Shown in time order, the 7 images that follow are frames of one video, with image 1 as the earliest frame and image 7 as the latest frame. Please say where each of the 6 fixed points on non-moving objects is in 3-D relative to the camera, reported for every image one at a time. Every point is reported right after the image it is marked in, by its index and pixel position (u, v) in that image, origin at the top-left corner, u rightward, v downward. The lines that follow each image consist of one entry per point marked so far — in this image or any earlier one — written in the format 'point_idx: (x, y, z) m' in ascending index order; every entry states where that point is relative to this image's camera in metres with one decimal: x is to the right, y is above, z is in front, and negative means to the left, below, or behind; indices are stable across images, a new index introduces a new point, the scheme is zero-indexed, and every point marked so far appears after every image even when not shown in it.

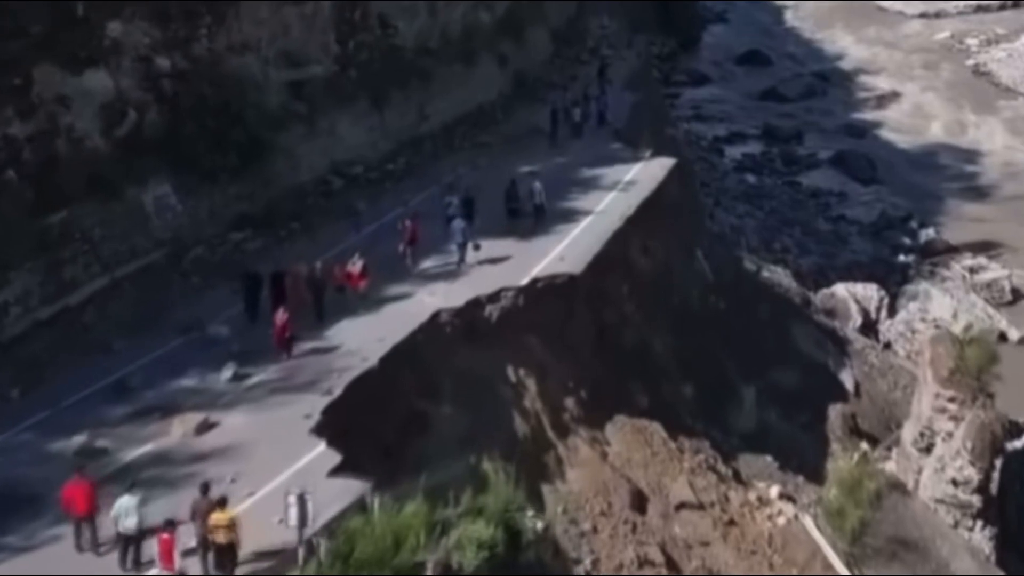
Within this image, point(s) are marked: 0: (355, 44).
0: (-1.4, +2.1, +19.2) m
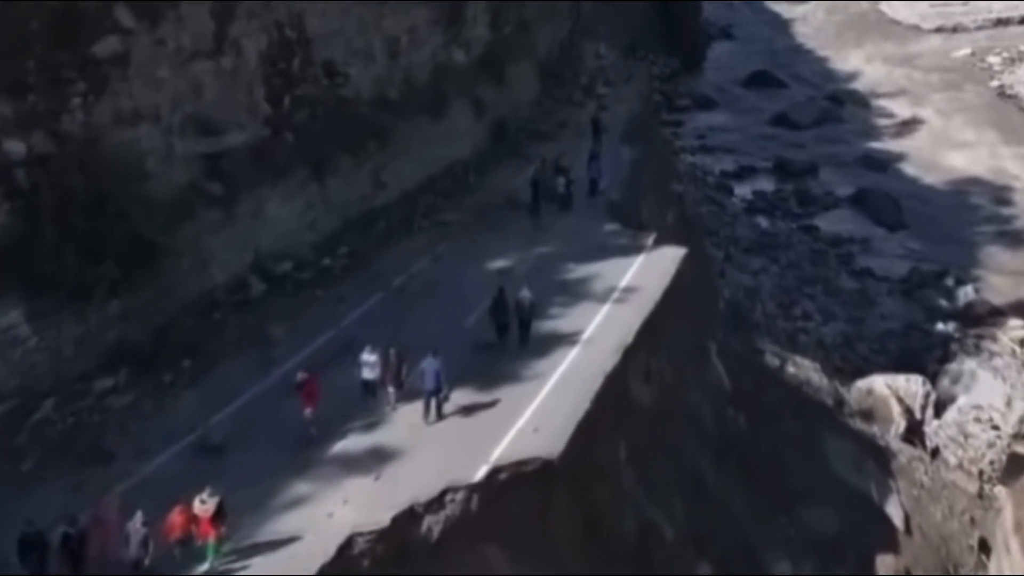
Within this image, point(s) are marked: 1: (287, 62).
0: (-1.6, +1.4, +15.7) m
1: (-1.6, +1.6, +15.7) m
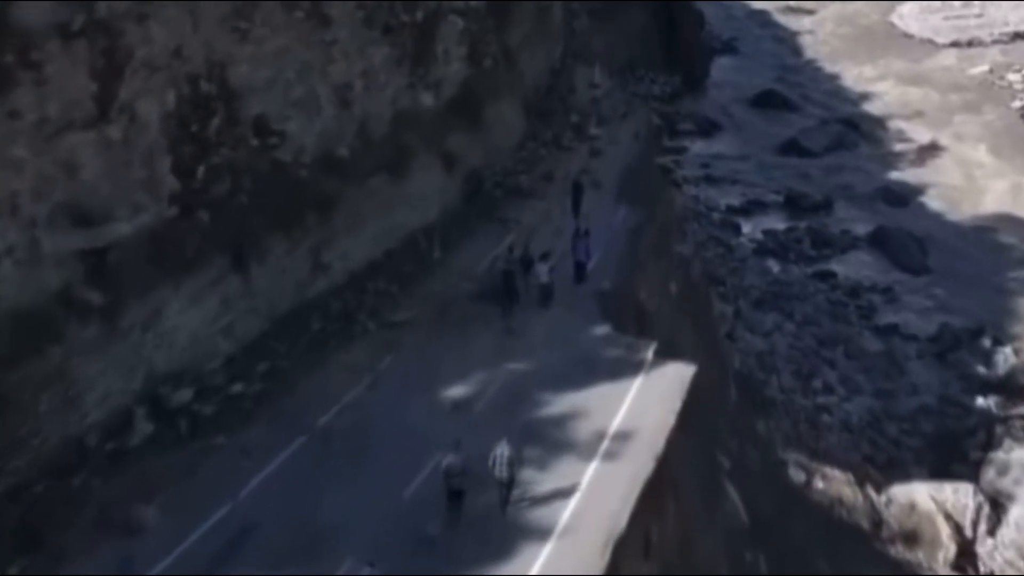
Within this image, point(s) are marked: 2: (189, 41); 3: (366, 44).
0: (-1.8, +0.7, +12.7) m
1: (-1.8, +0.9, +12.7) m
2: (-1.9, +1.4, +12.7) m
3: (-1.1, +1.8, +16.0) m
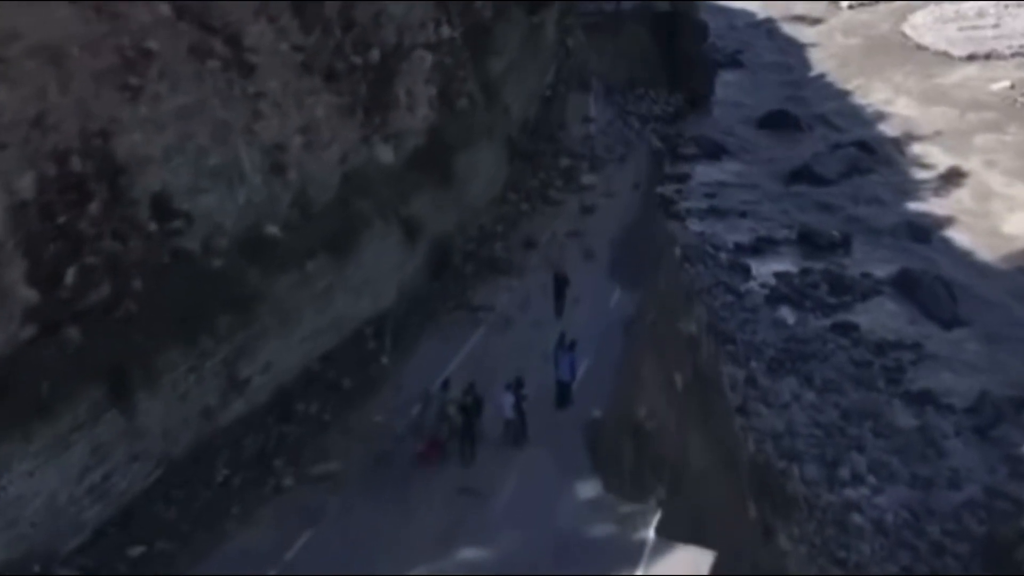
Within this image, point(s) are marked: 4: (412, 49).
0: (-1.9, +0.1, +9.8) m
1: (-2.0, +0.3, +9.8) m
2: (-2.0, +0.8, +9.8) m
3: (-1.3, +1.2, +13.1) m
4: (-0.7, +1.7, +15.6) m
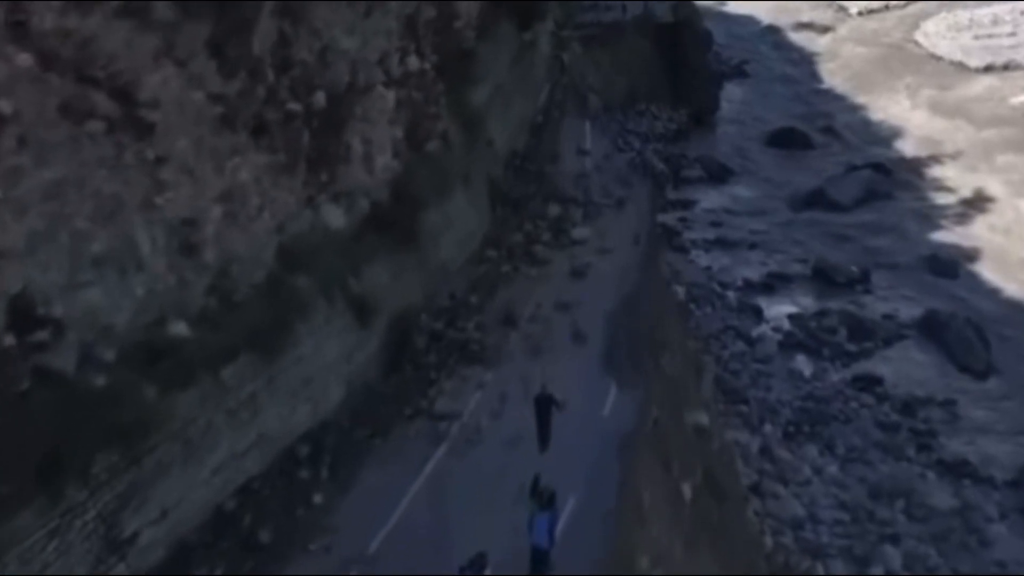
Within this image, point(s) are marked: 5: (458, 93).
0: (-2.1, -0.4, +7.4) m
1: (-2.1, -0.2, +7.3) m
2: (-2.2, +0.3, +7.3) m
3: (-1.4, +0.6, +10.6) m
4: (-0.8, +1.2, +13.1) m
5: (-0.4, +1.4, +15.9) m
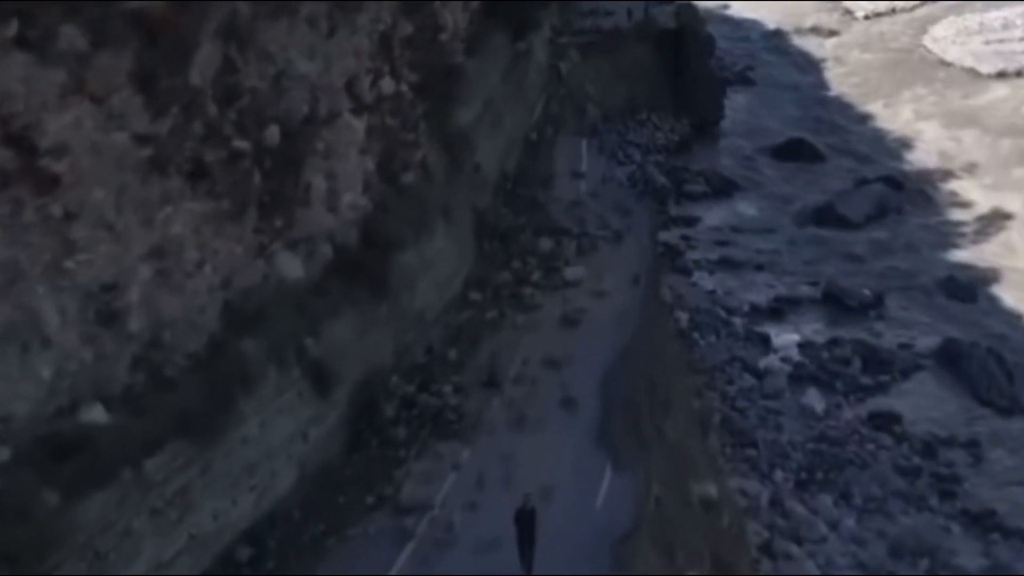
0: (-2.2, -0.7, +5.8) m
1: (-2.2, -0.5, +5.8) m
2: (-2.3, 0.0, +5.8) m
3: (-1.5, +0.3, +9.1) m
4: (-0.9, +0.9, +11.6) m
5: (-0.5, +1.1, +14.3) m
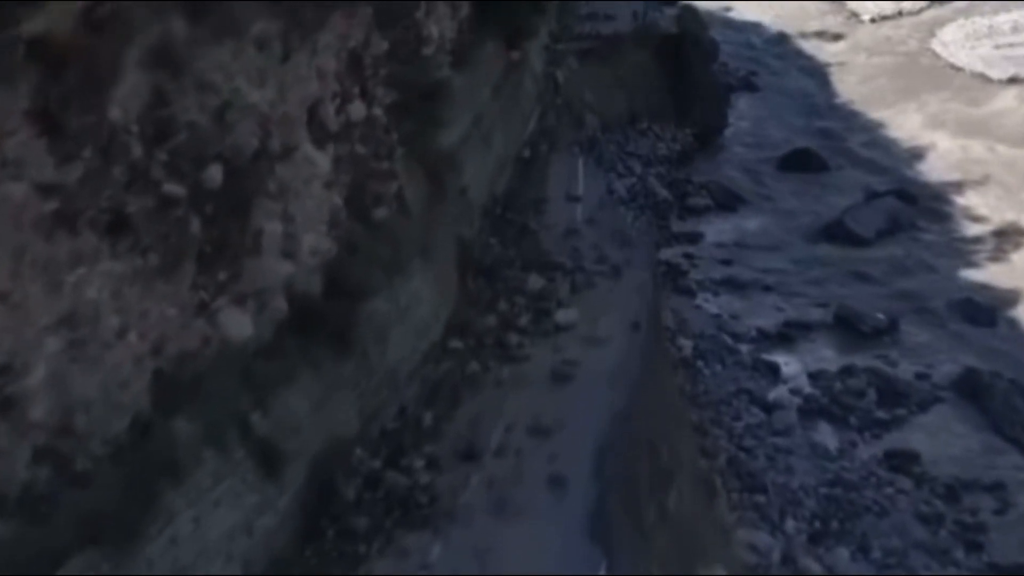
0: (-2.3, -1.0, +4.4) m
1: (-2.3, -0.8, +4.3) m
2: (-2.4, -0.3, +4.3) m
3: (-1.6, +0.1, +7.6) m
4: (-1.0, +0.6, +10.1) m
5: (-0.6, +0.8, +12.9) m
